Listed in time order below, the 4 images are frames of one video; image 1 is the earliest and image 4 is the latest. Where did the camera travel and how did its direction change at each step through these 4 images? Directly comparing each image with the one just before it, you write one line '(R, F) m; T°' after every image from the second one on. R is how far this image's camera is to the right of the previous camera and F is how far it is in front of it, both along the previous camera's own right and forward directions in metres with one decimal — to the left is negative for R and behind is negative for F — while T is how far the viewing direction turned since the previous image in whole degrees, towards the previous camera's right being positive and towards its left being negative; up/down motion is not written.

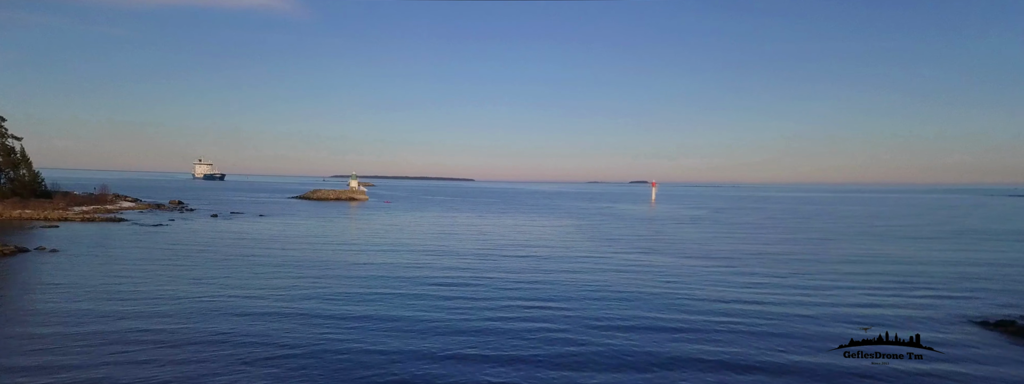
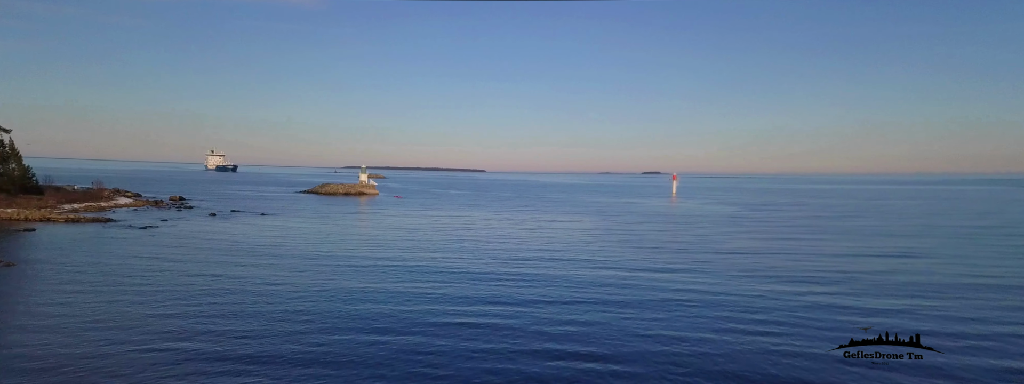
(-0.6, +3.4) m; -1°
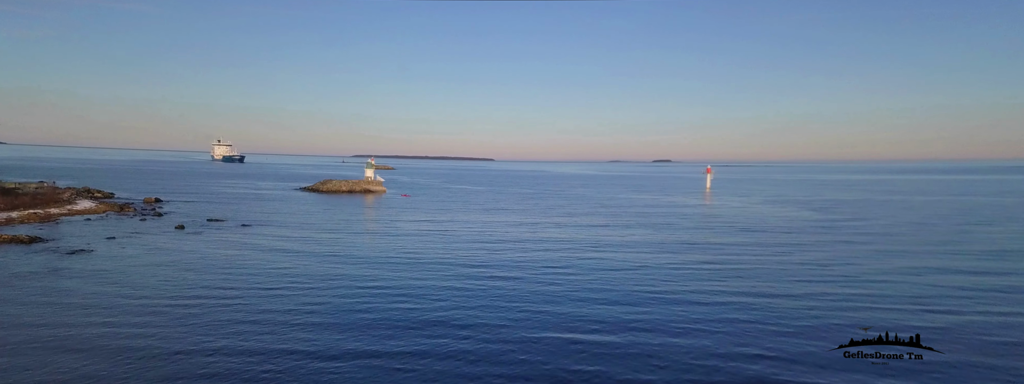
(-1.7, +8.0) m; -1°
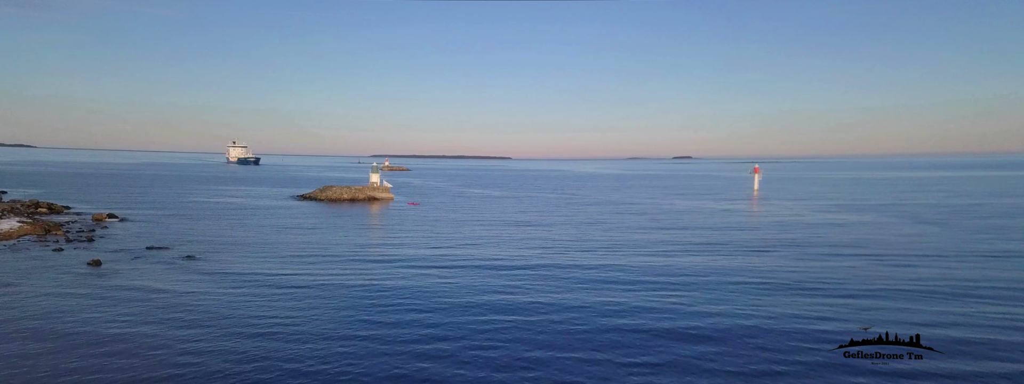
(-1.0, +9.4) m; -2°
